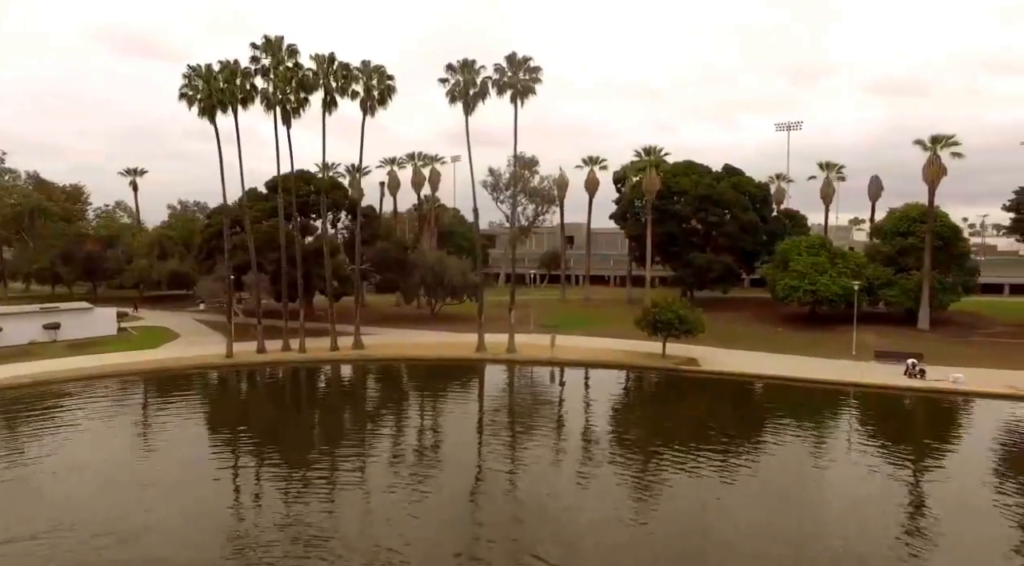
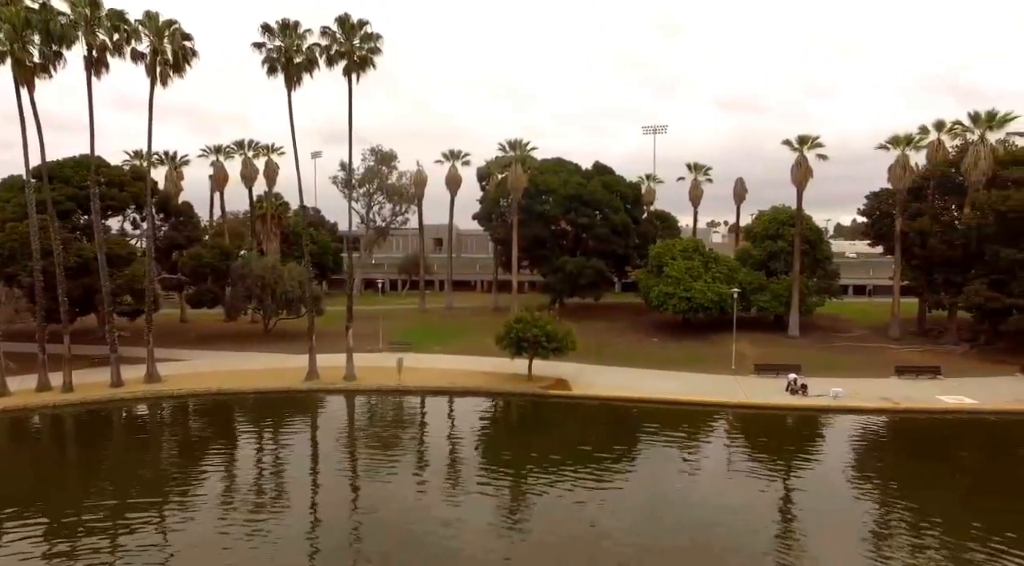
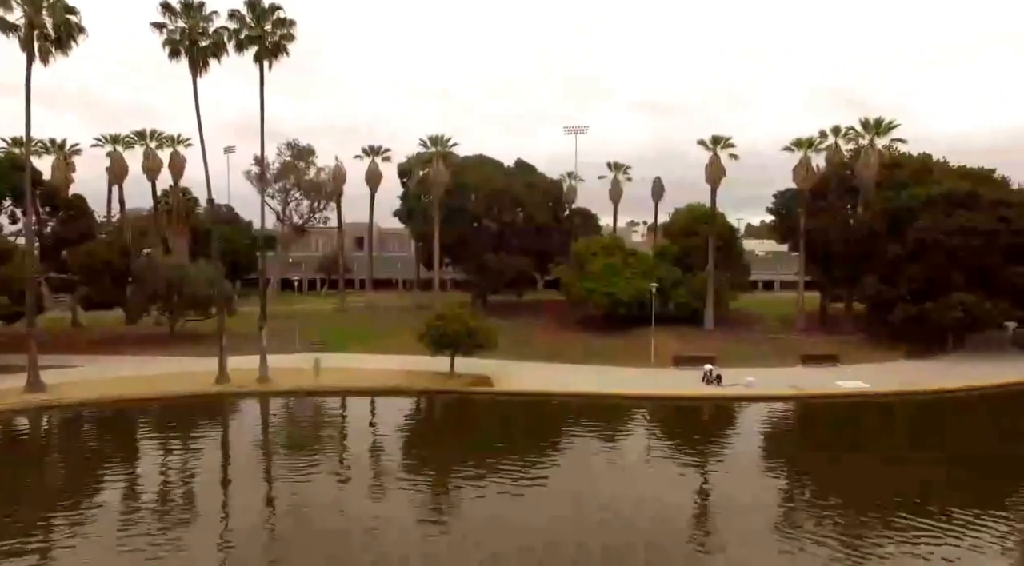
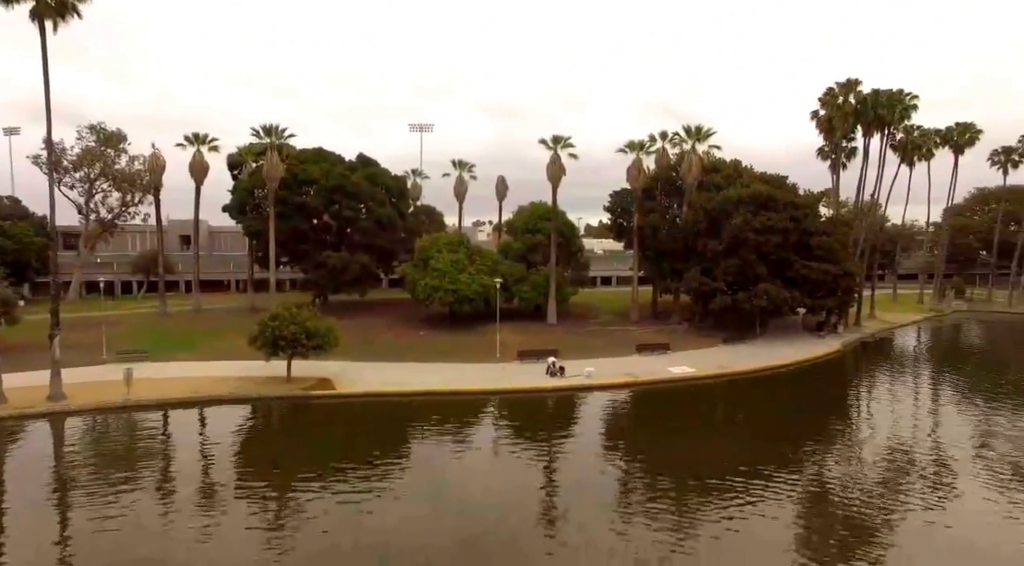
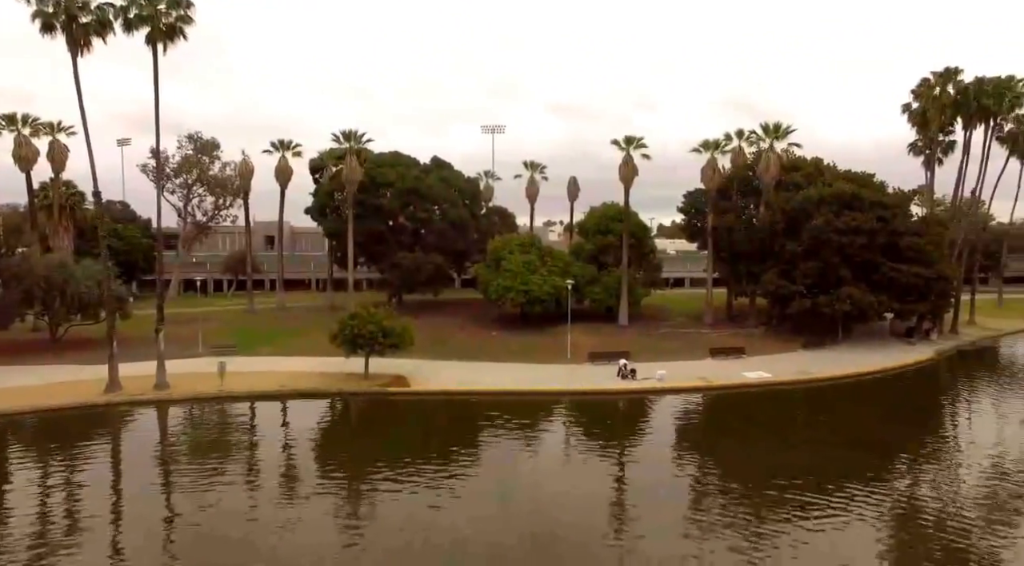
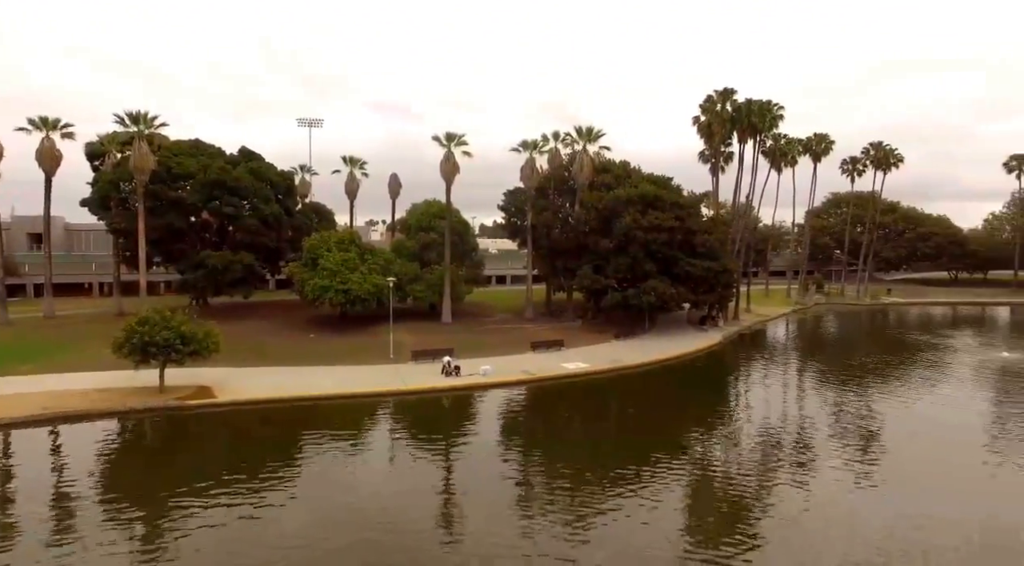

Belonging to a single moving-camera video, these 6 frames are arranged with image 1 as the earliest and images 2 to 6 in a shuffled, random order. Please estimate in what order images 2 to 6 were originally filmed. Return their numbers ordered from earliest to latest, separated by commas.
2, 3, 5, 4, 6
